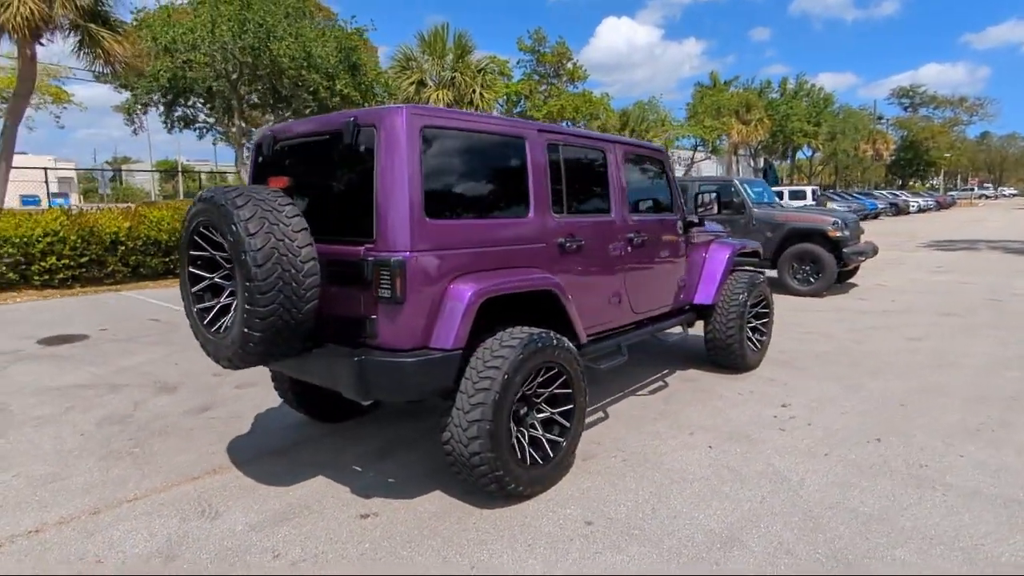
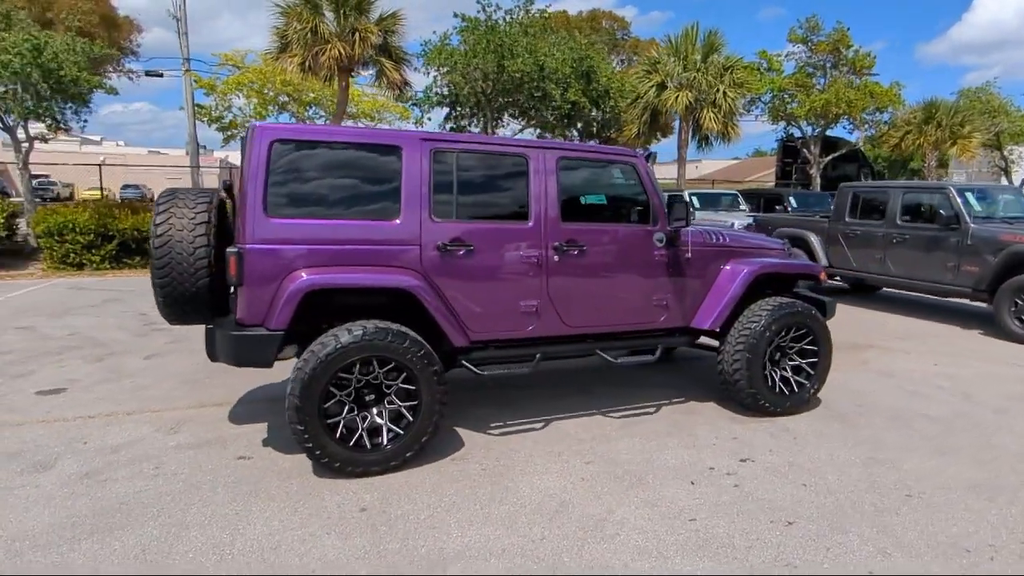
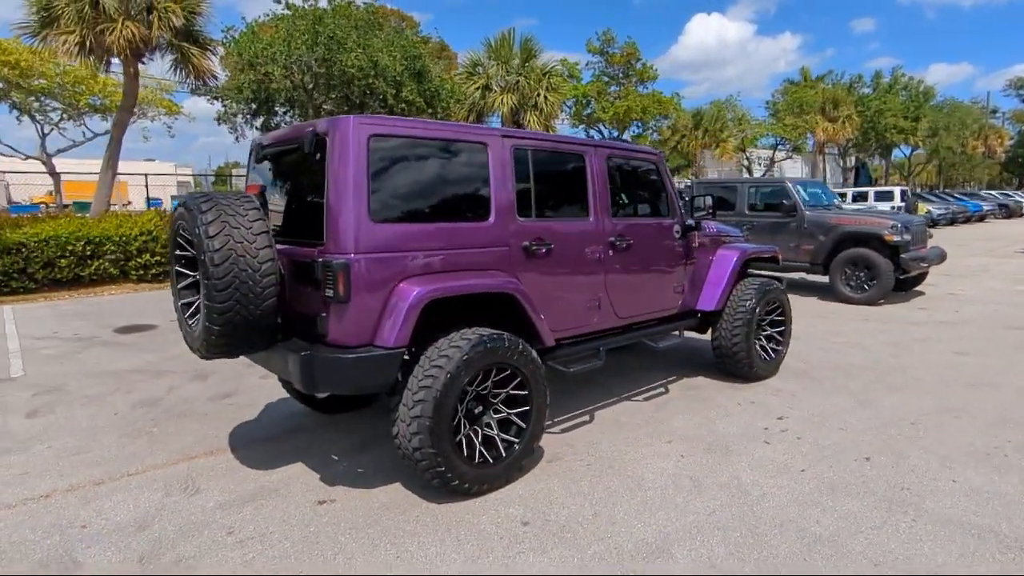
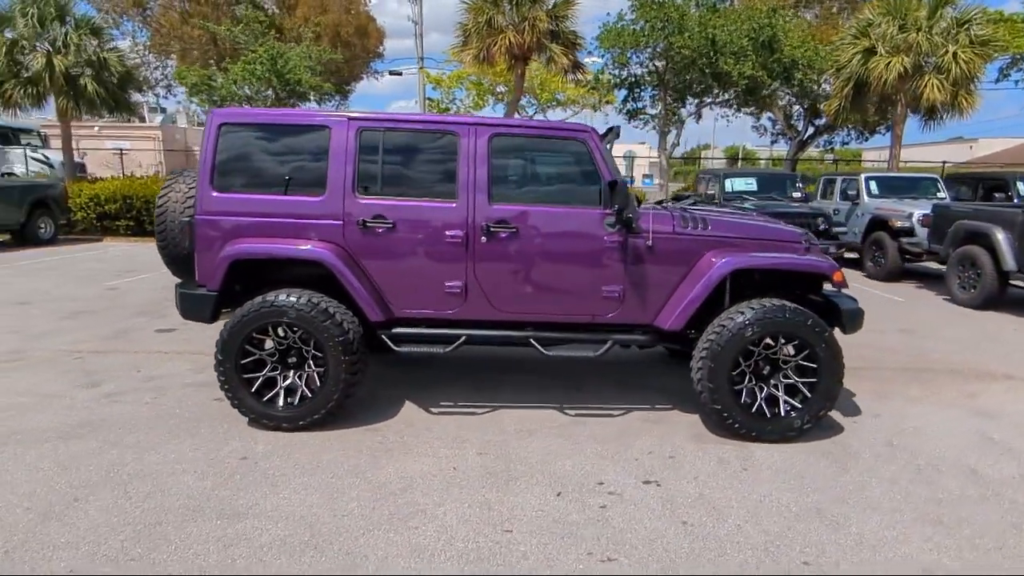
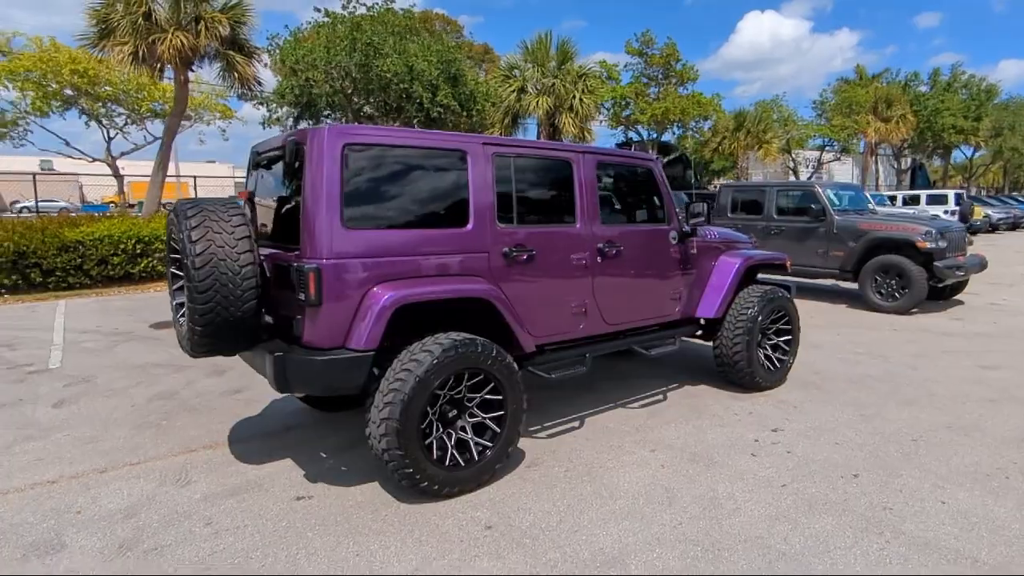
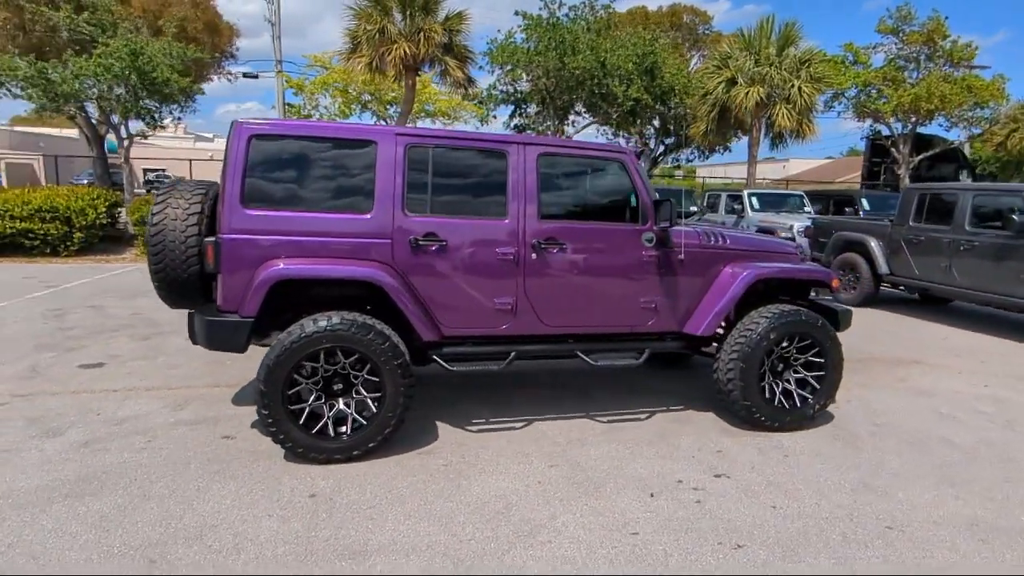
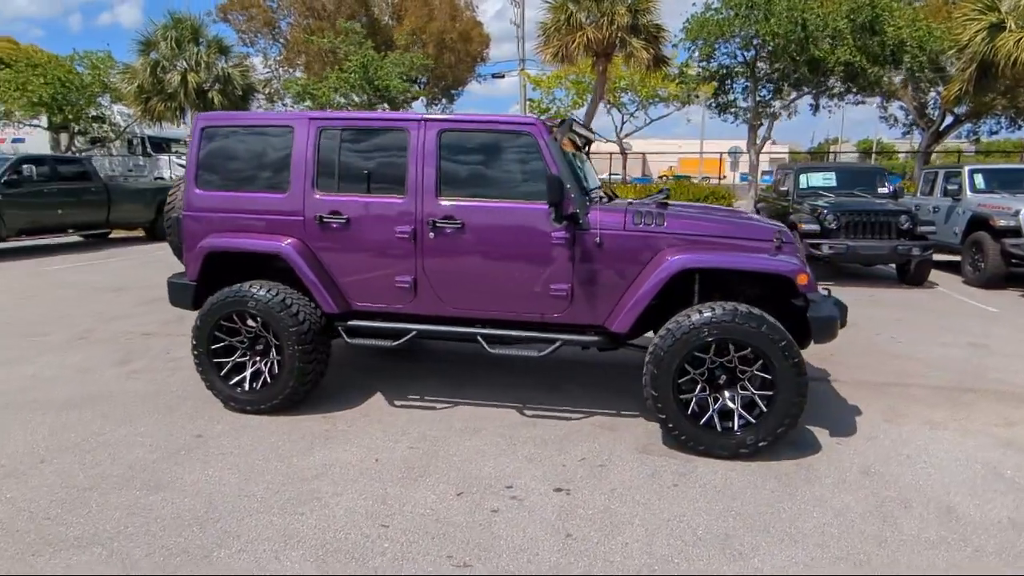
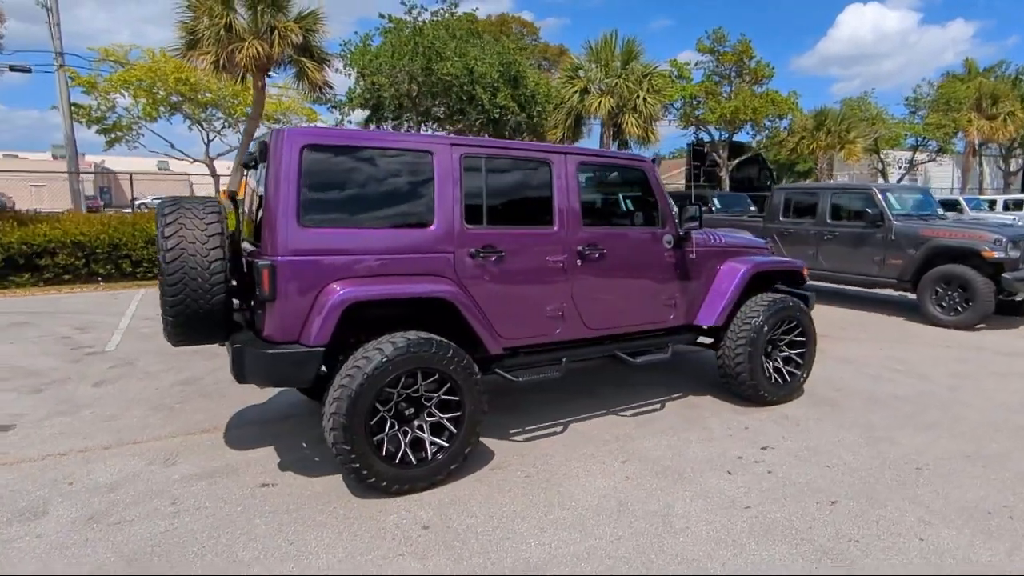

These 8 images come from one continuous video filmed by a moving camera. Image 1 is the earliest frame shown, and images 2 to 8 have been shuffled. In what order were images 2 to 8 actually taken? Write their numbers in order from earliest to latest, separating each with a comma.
3, 5, 8, 2, 6, 4, 7
